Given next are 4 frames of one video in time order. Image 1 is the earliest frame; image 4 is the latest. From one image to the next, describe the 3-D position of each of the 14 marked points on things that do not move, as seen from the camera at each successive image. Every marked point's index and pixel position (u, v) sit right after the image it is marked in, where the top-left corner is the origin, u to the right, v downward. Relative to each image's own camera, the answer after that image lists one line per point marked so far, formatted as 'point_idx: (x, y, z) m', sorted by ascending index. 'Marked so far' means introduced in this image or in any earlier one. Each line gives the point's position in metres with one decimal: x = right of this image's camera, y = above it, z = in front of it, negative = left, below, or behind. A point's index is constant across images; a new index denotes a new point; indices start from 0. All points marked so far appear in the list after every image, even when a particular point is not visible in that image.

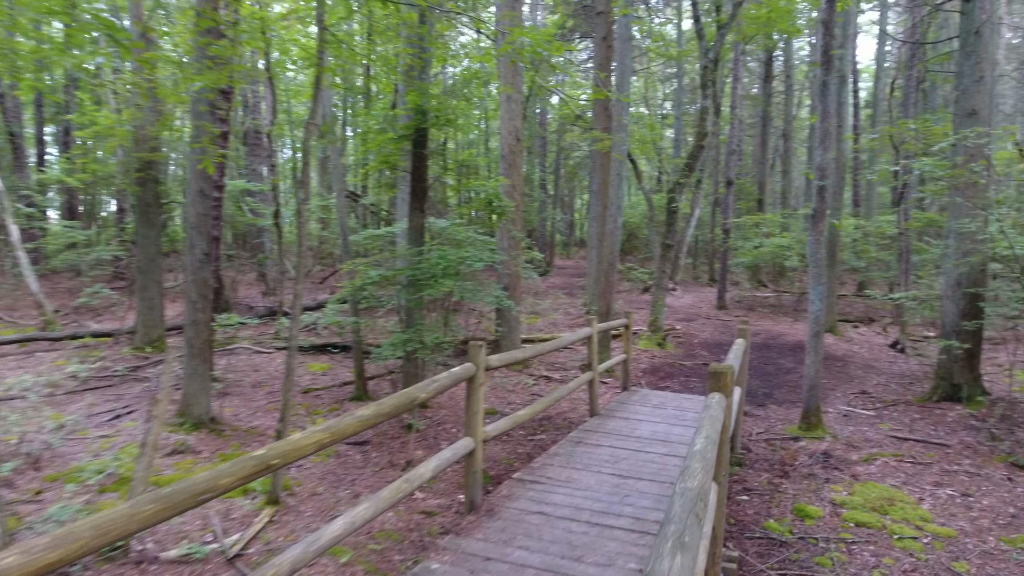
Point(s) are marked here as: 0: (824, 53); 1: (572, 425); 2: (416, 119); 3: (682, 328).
0: (+2.9, +2.2, +6.0) m
1: (+0.6, -1.3, +6.0) m
2: (-0.9, +1.6, +6.2) m
3: (+3.1, -0.7, +11.9) m
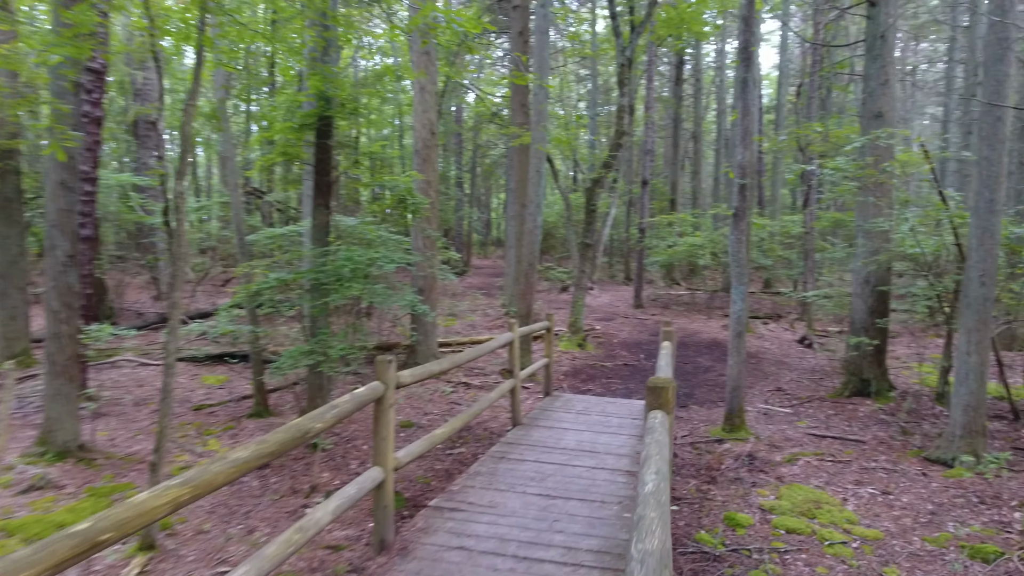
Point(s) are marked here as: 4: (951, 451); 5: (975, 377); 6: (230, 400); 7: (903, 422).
0: (+2.1, +2.2, +5.9) m
1: (-0.2, -1.3, +5.7) m
2: (-1.7, +1.6, +5.6) m
3: (+1.6, -0.7, +11.8) m
4: (+3.6, -1.3, +5.3) m
5: (+3.7, -0.7, +5.3) m
6: (-2.9, -1.2, +6.8) m
7: (+3.9, -1.3, +6.5) m
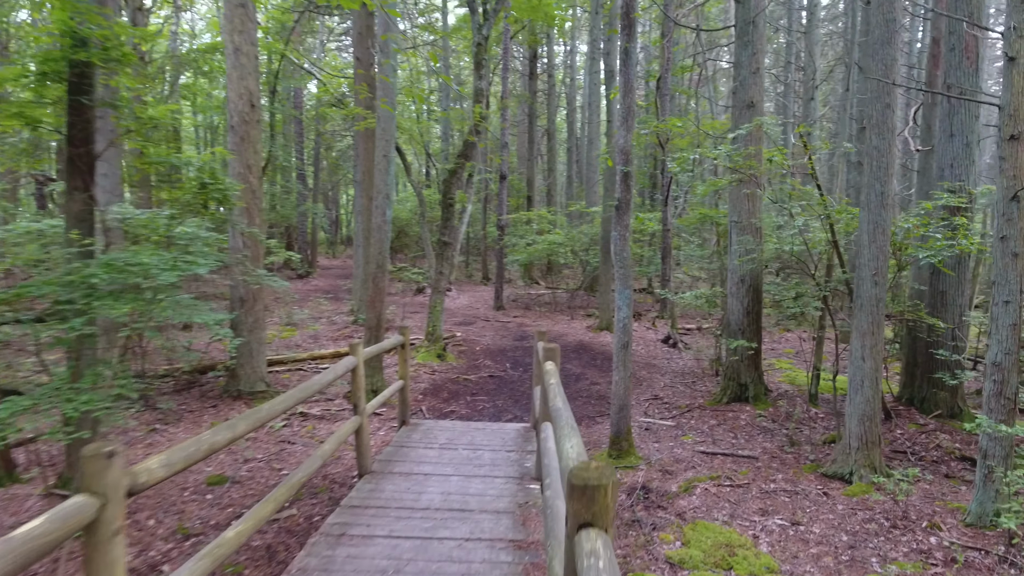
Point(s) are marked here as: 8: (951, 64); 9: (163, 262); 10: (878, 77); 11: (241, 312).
0: (+0.9, +2.1, +5.1) m
1: (-1.2, -1.4, +4.4) m
2: (-2.7, +1.5, +4.0) m
3: (-0.8, -0.8, +10.8) m
4: (+2.5, -1.3, +4.9) m
5: (+2.7, -0.7, +4.9) m
6: (-4.2, -1.3, +4.9) m
7: (+2.6, -1.3, +6.1) m
8: (+4.3, +2.2, +6.3) m
9: (-2.2, +0.2, +4.1) m
10: (+2.7, +1.6, +4.8) m
11: (-2.7, -0.2, +6.5) m
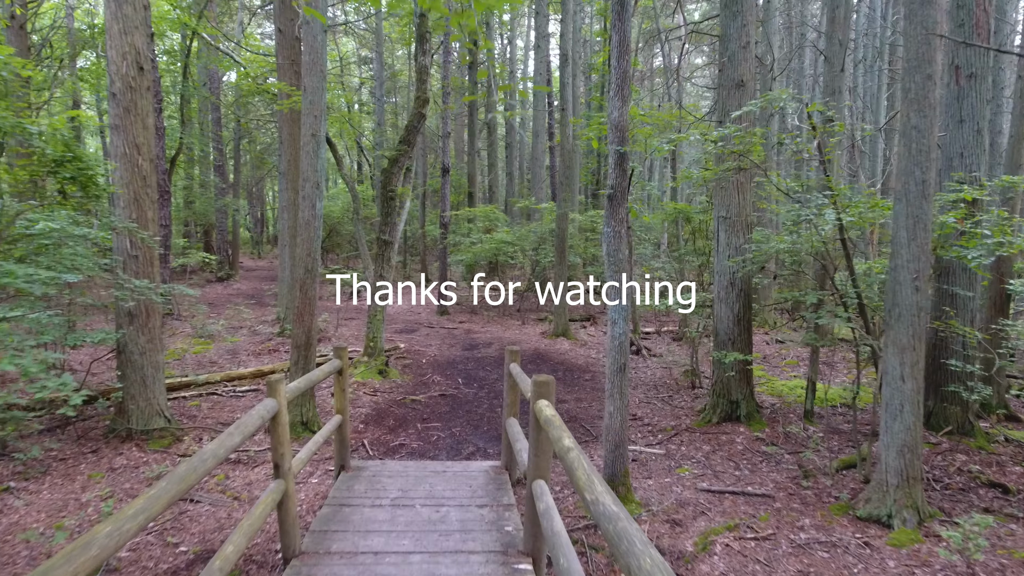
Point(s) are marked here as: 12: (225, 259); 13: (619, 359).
0: (+0.7, +2.1, +4.2) m
1: (-1.3, -1.4, +3.3) m
2: (-2.8, +1.4, +2.7) m
3: (-1.6, -0.8, +9.7) m
4: (+2.4, -1.4, +4.1) m
5: (+2.5, -0.8, +4.1) m
6: (-4.3, -1.4, +3.4) m
7: (+2.3, -1.4, +5.3) m
8: (+3.9, +2.2, +5.7) m
9: (-2.2, +0.1, +2.8) m
10: (+2.5, +1.5, +4.1) m
11: (-3.0, -0.3, +5.1) m
12: (-7.5, +0.7, +17.0) m
13: (+0.7, -0.4, +4.1) m
